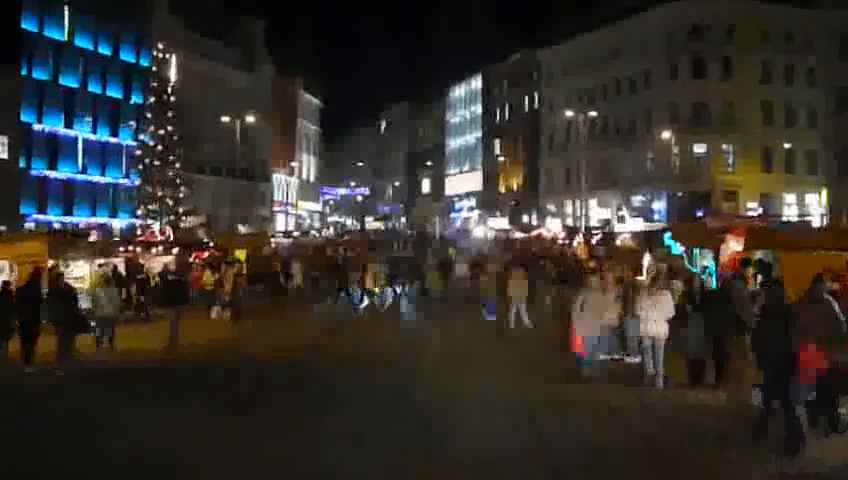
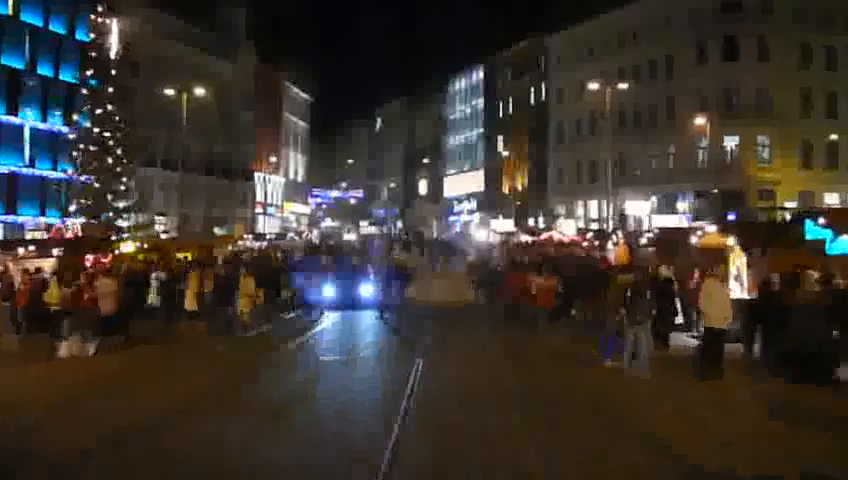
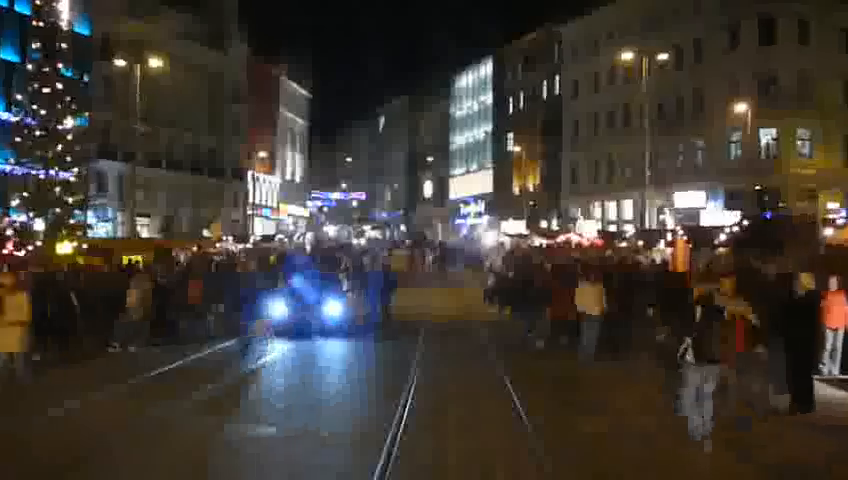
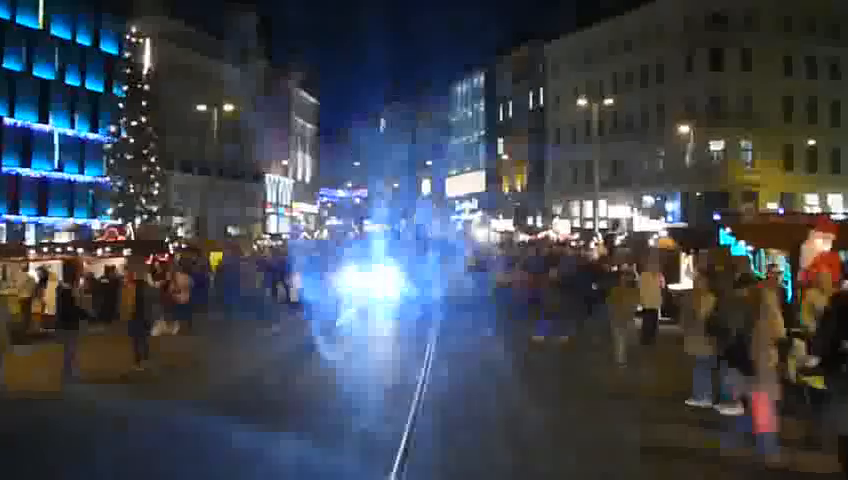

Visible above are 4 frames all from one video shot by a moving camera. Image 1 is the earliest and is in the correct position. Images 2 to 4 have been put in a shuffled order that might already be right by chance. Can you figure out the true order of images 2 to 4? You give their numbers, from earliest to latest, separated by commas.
4, 2, 3
